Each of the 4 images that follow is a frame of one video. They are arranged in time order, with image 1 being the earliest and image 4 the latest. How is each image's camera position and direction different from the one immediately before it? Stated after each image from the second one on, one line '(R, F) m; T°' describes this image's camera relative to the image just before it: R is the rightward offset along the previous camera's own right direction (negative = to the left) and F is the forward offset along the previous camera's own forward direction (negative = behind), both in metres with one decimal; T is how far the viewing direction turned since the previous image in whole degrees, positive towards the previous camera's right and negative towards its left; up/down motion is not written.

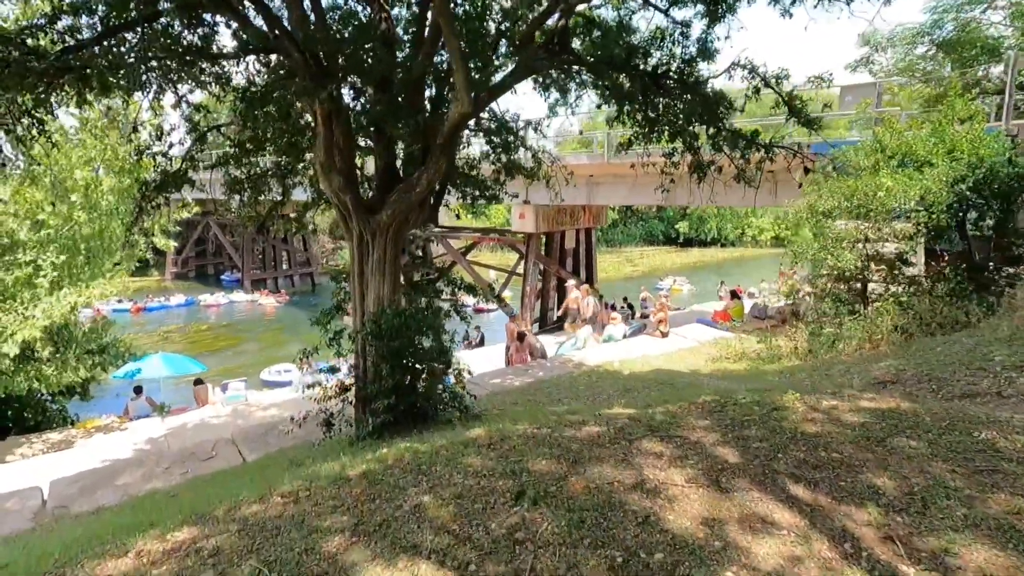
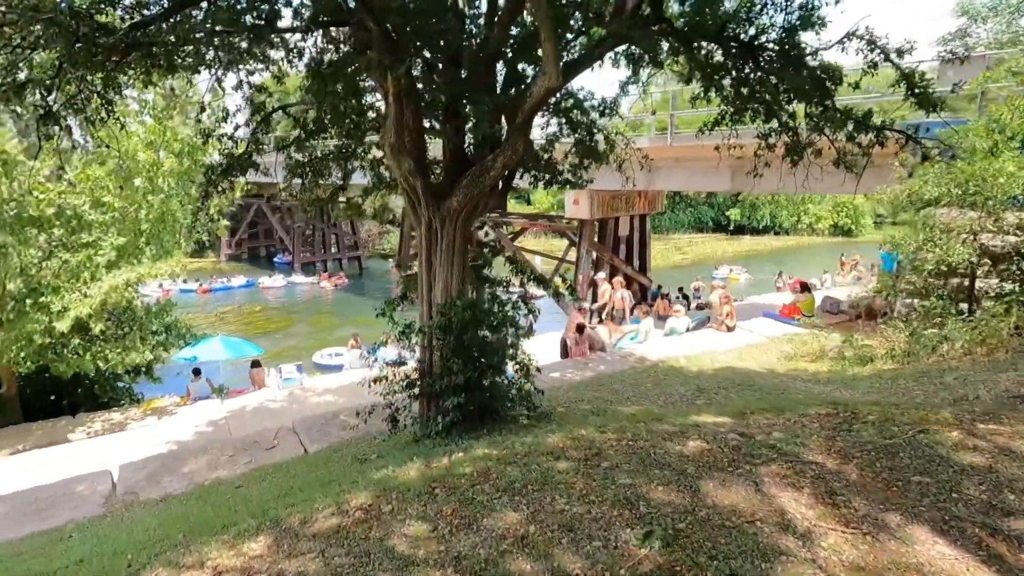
(-0.3, +0.3) m; -4°
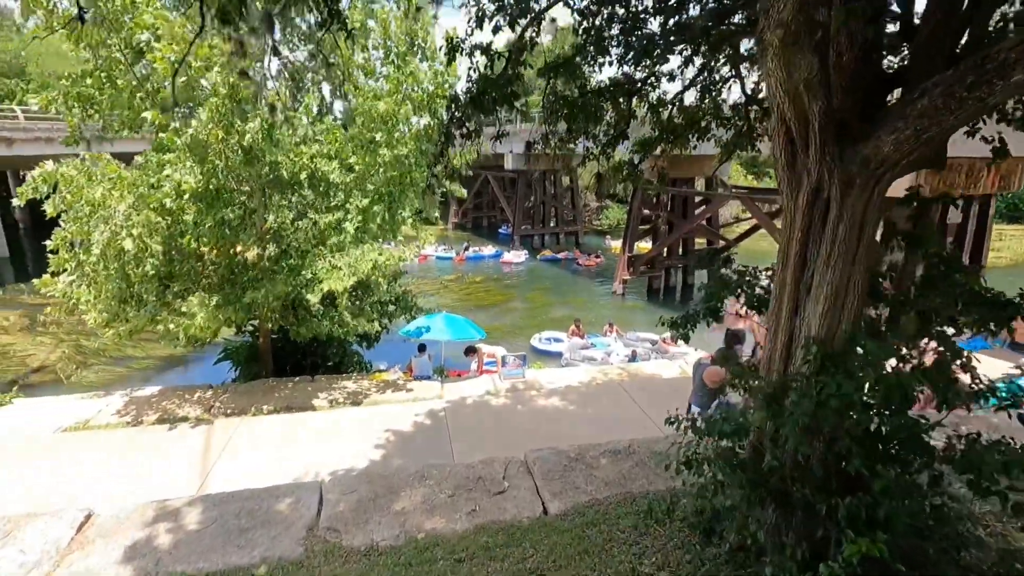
(-0.9, +1.6) m; -21°
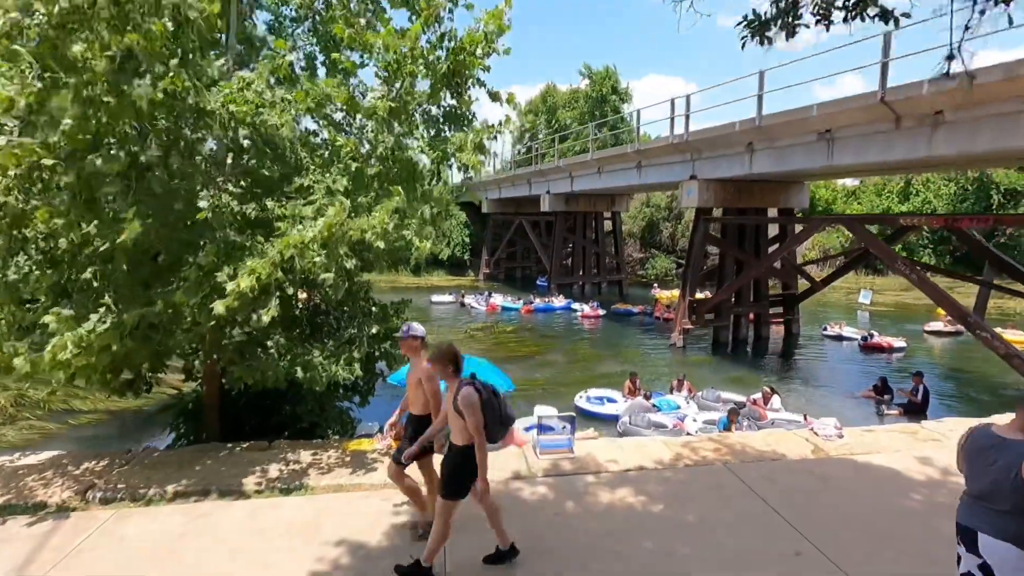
(-0.1, +2.4) m; -4°
